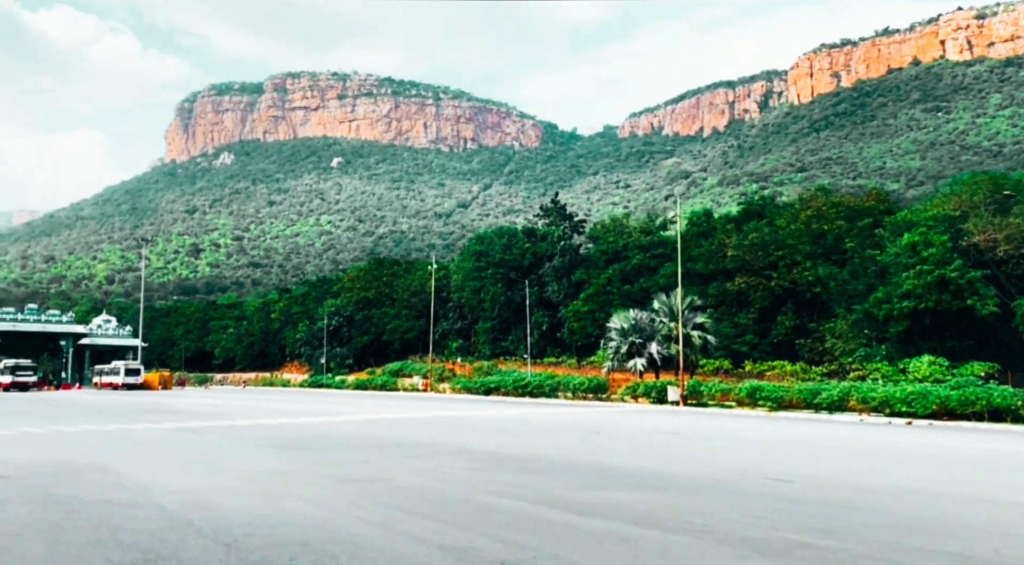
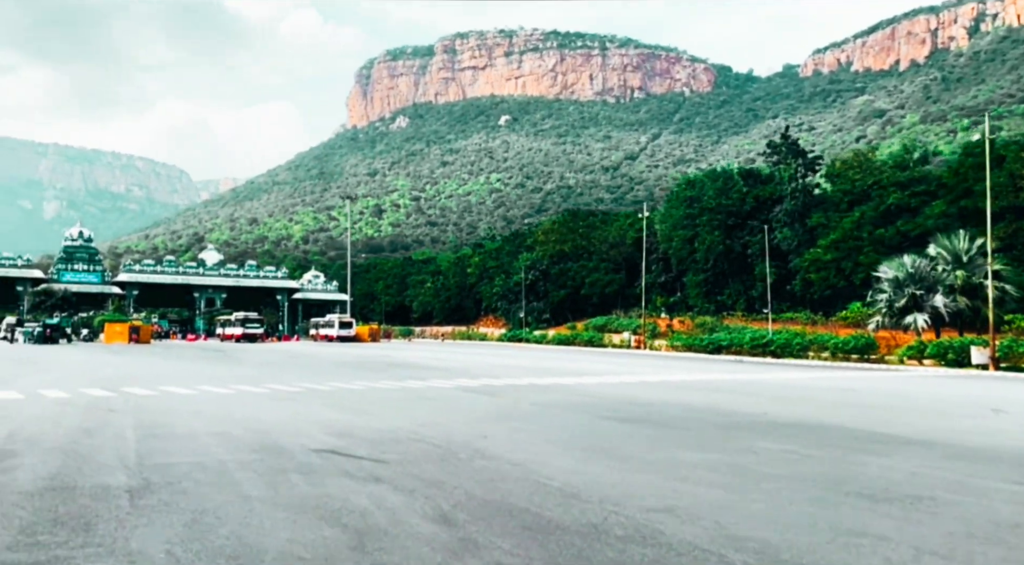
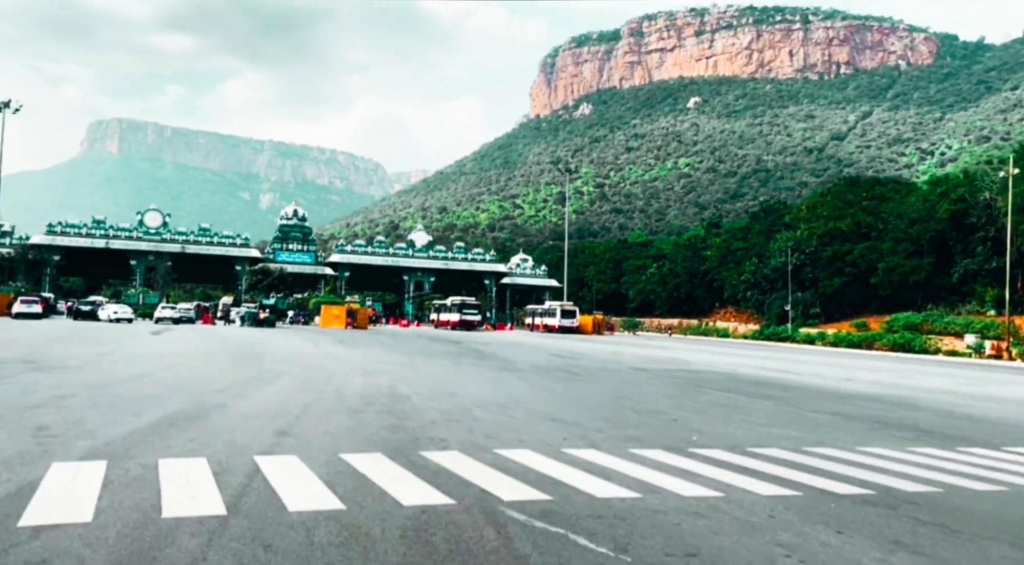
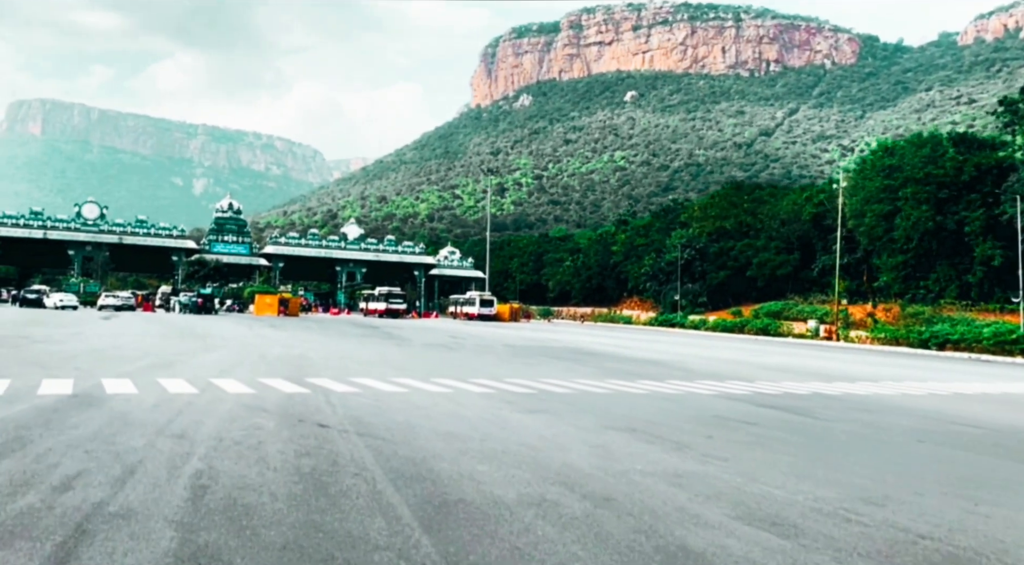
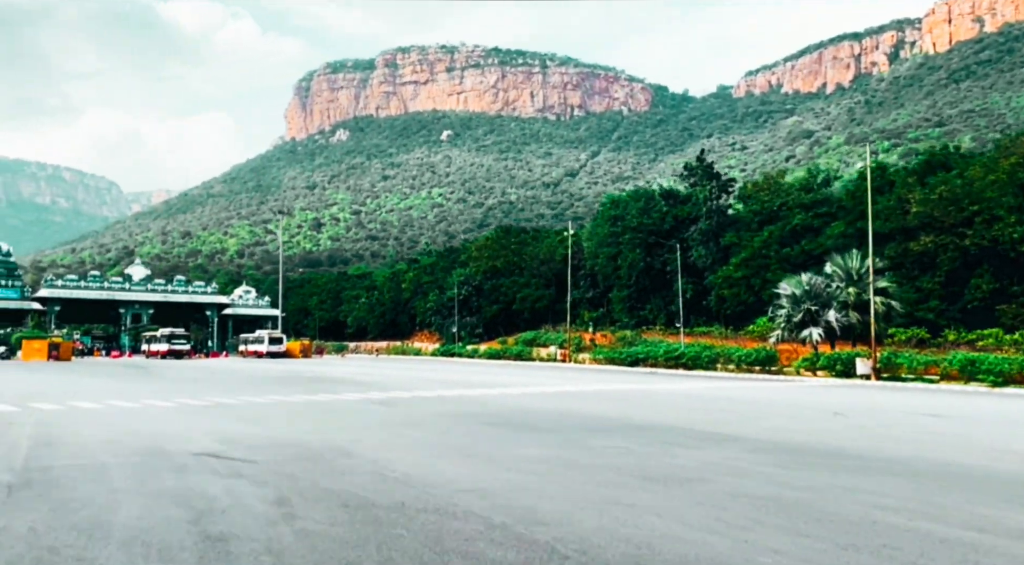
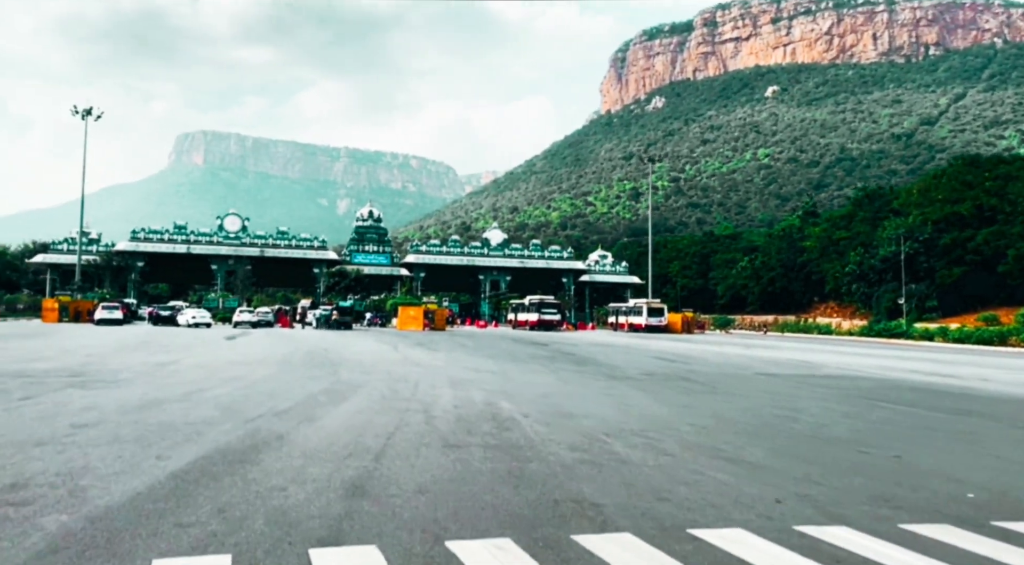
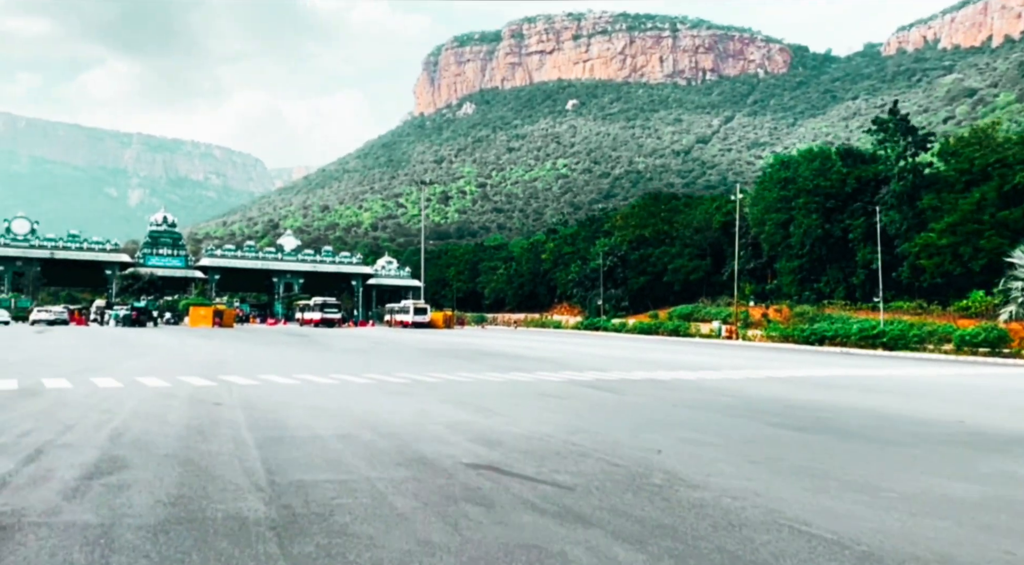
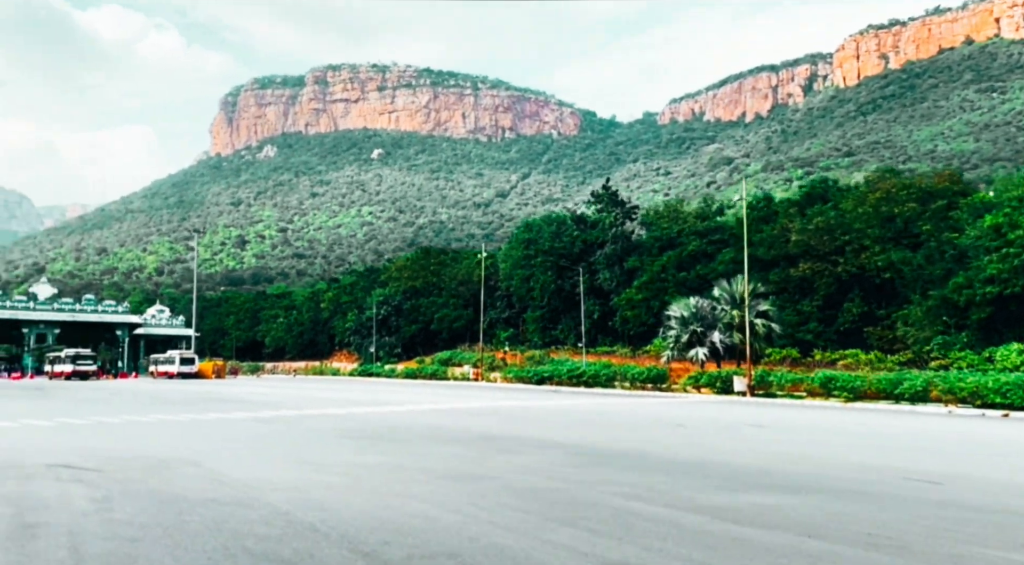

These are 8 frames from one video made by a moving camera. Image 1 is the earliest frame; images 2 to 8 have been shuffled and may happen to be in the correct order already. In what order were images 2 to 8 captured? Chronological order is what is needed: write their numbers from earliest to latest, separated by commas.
8, 5, 2, 7, 4, 3, 6
